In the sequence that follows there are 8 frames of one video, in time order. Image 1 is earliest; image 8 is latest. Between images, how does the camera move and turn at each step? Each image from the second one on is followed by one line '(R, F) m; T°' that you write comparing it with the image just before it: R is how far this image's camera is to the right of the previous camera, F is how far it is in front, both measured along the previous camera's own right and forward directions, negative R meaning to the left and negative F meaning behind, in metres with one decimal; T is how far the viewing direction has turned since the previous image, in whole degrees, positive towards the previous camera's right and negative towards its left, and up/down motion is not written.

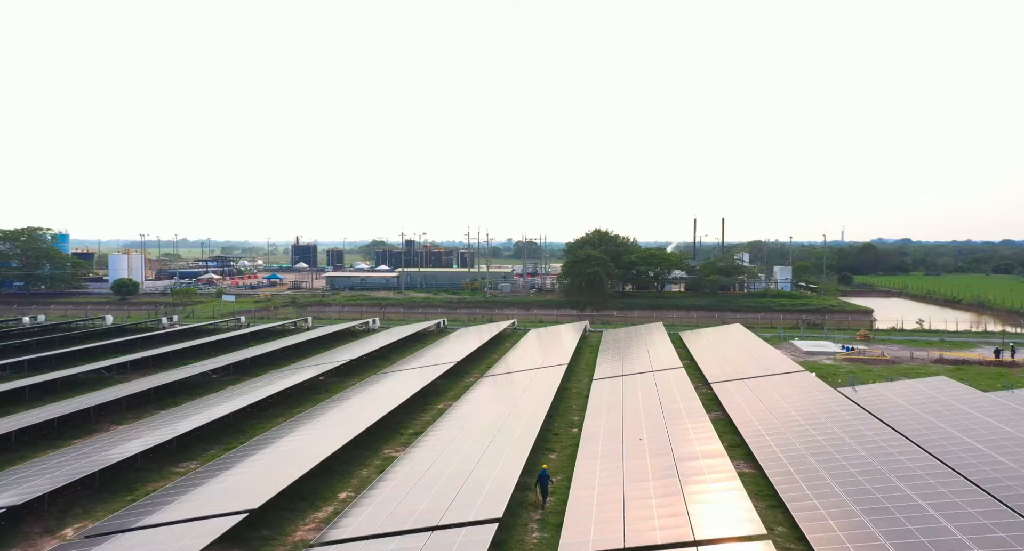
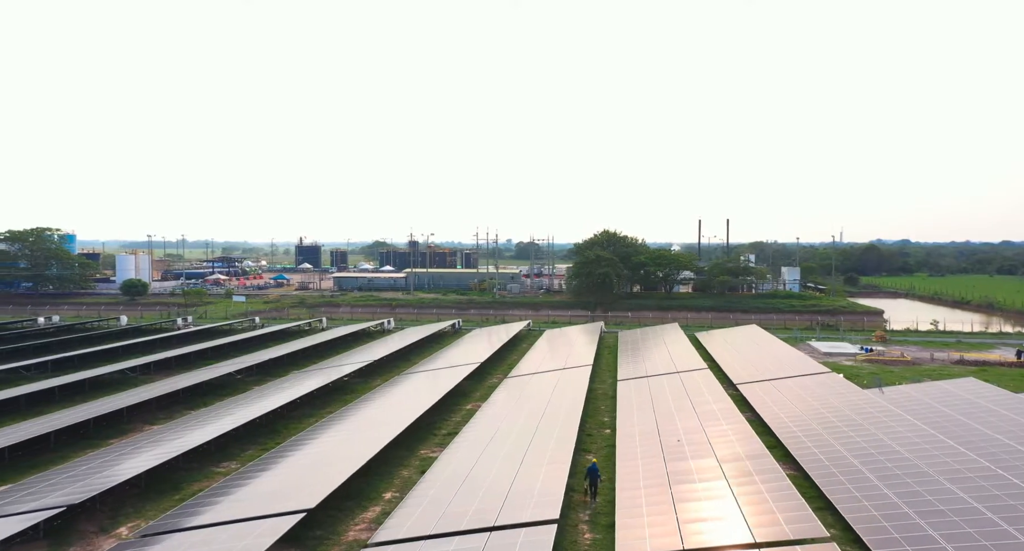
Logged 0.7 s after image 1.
(-0.6, 0.0) m; 0°
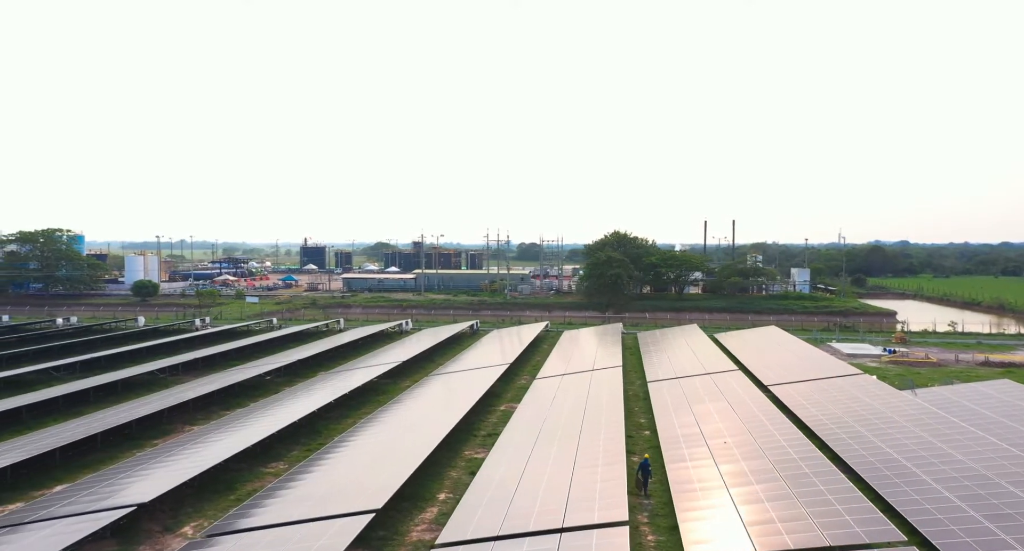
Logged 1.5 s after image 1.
(-0.8, 0.0) m; 0°
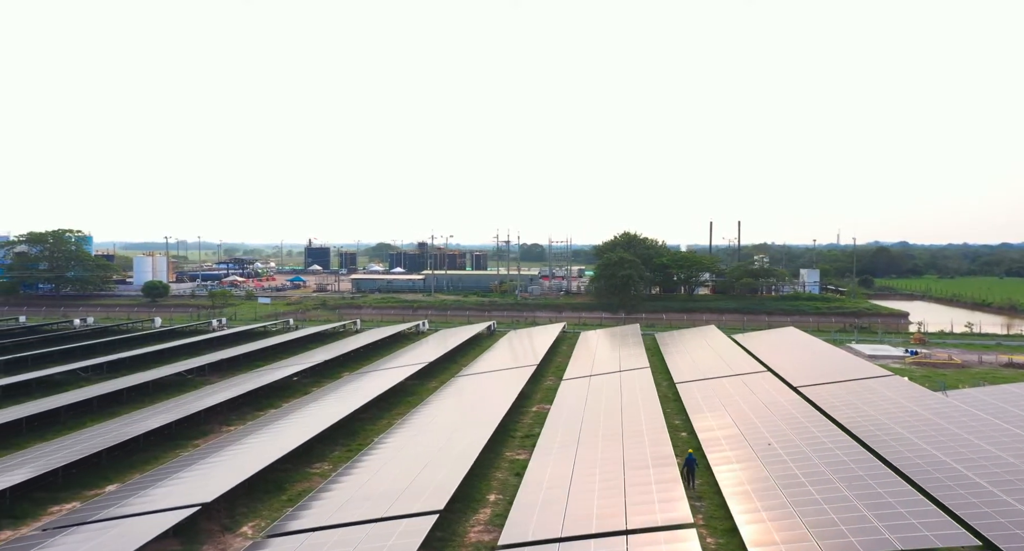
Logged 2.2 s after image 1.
(-0.7, 0.0) m; 0°
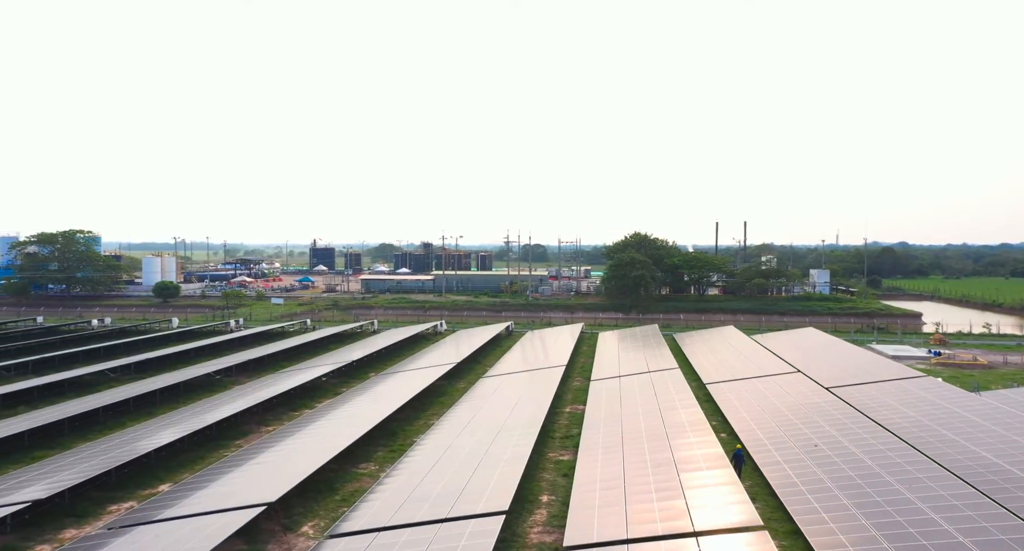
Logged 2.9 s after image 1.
(-0.8, 0.0) m; 0°
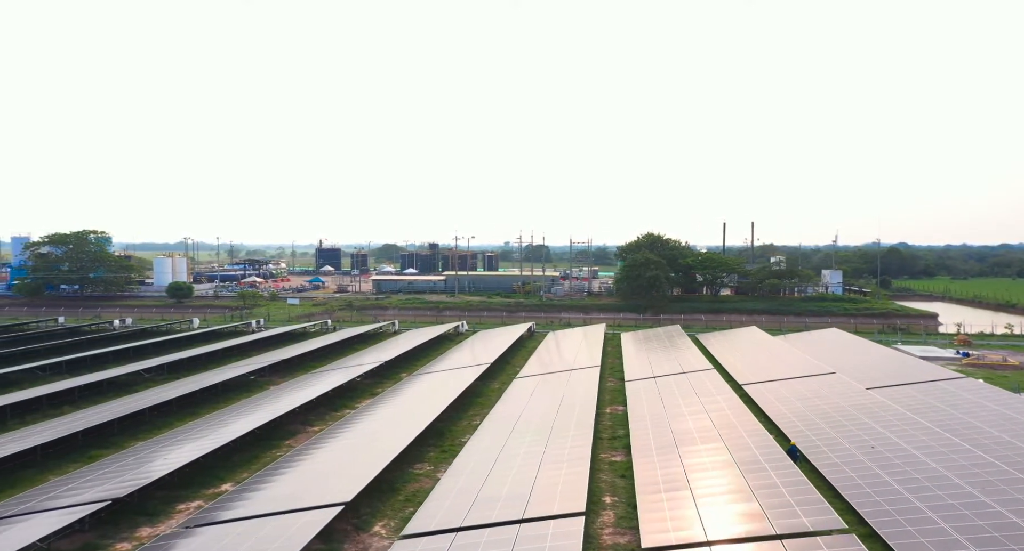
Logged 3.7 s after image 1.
(-0.9, 0.0) m; -1°
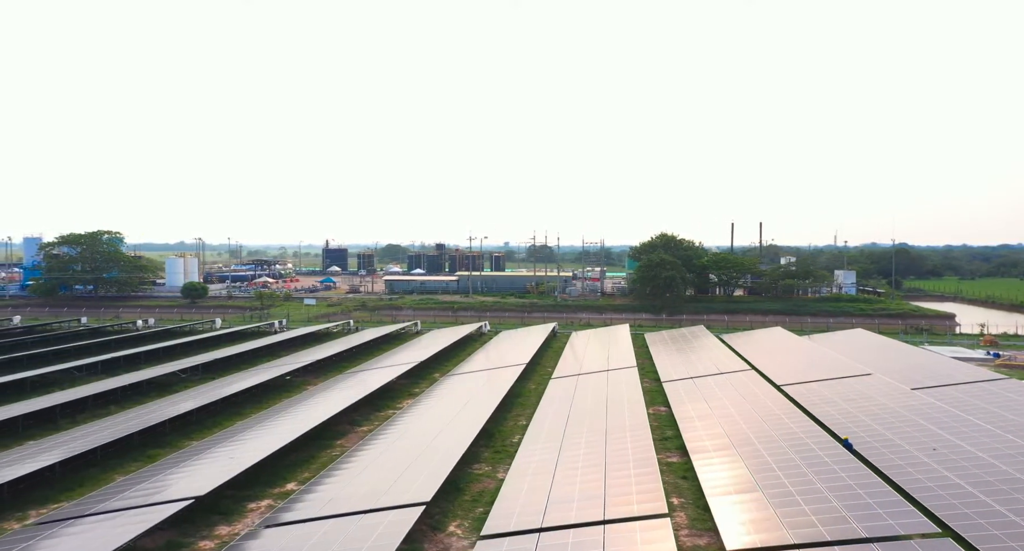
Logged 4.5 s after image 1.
(-0.9, 0.0) m; -1°
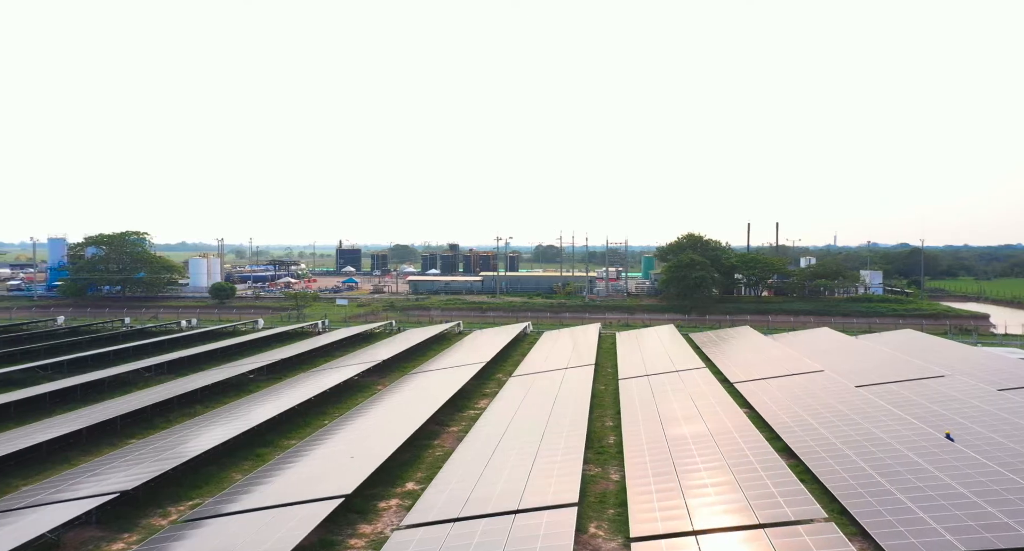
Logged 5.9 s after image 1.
(-1.8, 0.0) m; -1°
